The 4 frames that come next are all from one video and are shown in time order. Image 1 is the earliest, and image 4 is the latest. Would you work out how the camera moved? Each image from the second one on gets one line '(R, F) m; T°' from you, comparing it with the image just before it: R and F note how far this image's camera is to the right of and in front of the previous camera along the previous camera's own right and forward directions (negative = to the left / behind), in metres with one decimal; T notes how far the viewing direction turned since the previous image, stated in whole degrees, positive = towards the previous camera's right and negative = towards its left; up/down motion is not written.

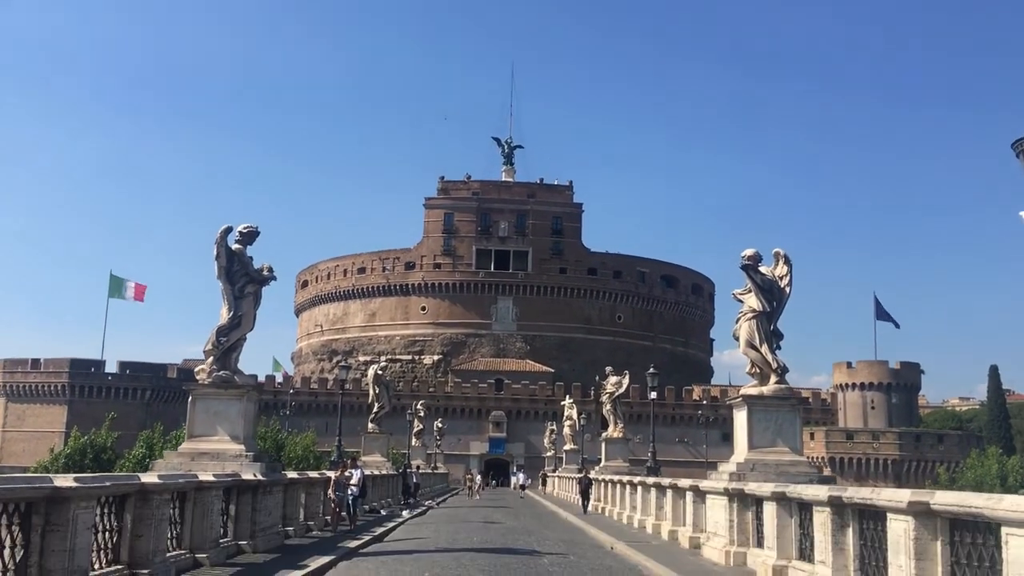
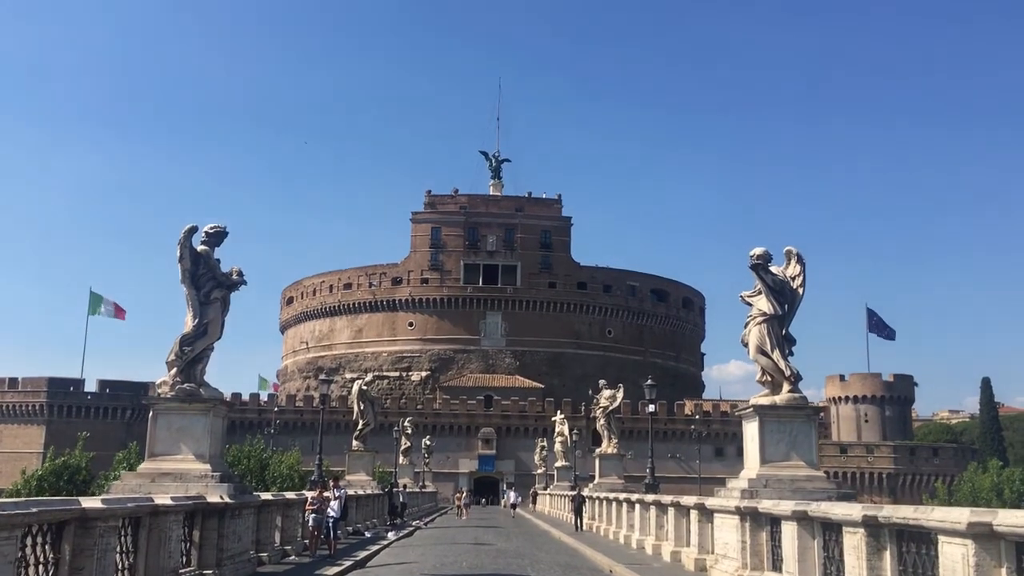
(0.0, +0.5) m; 0°
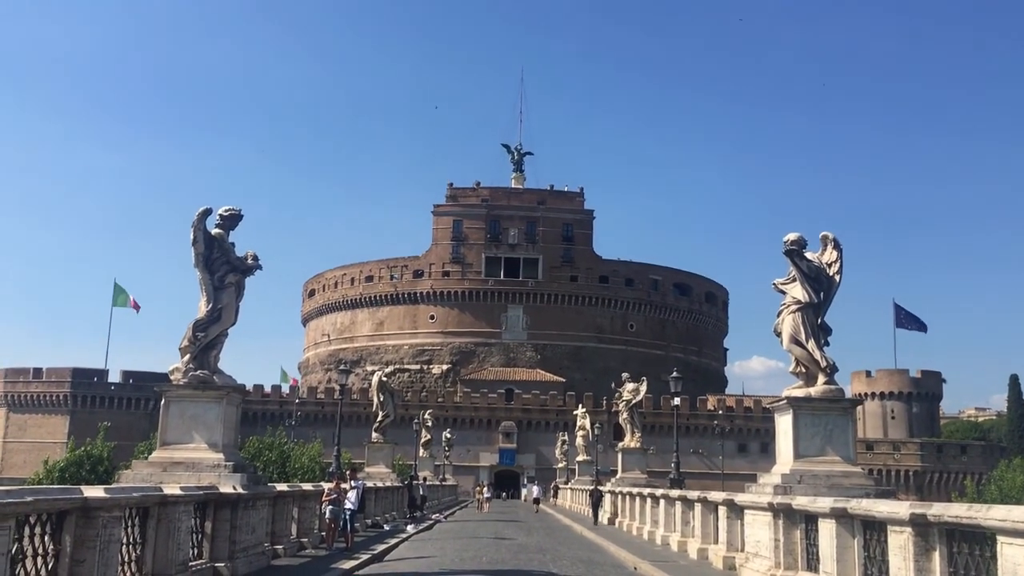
(0.0, +0.2) m; -1°
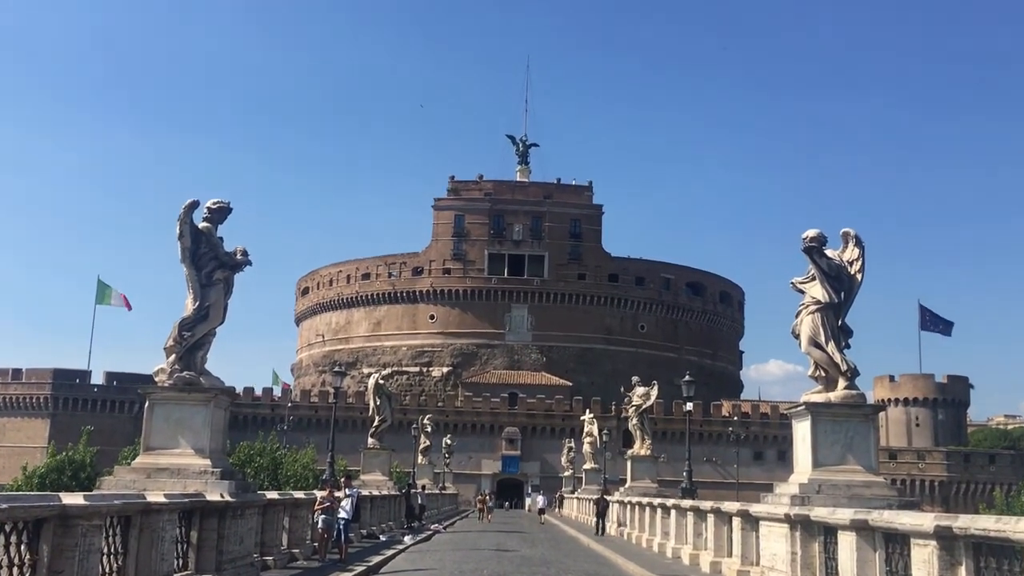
(0.0, +2.1) m; 0°
